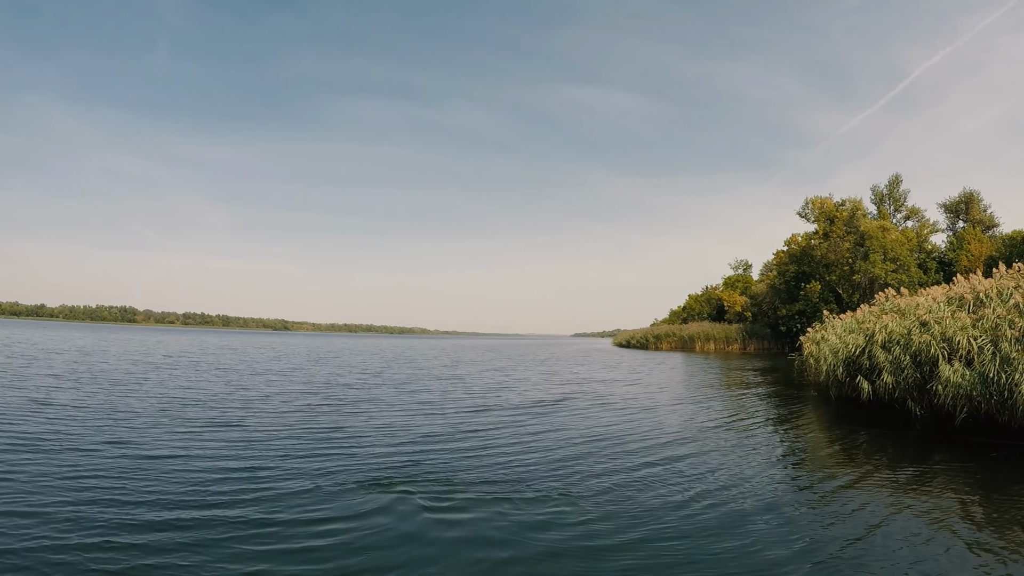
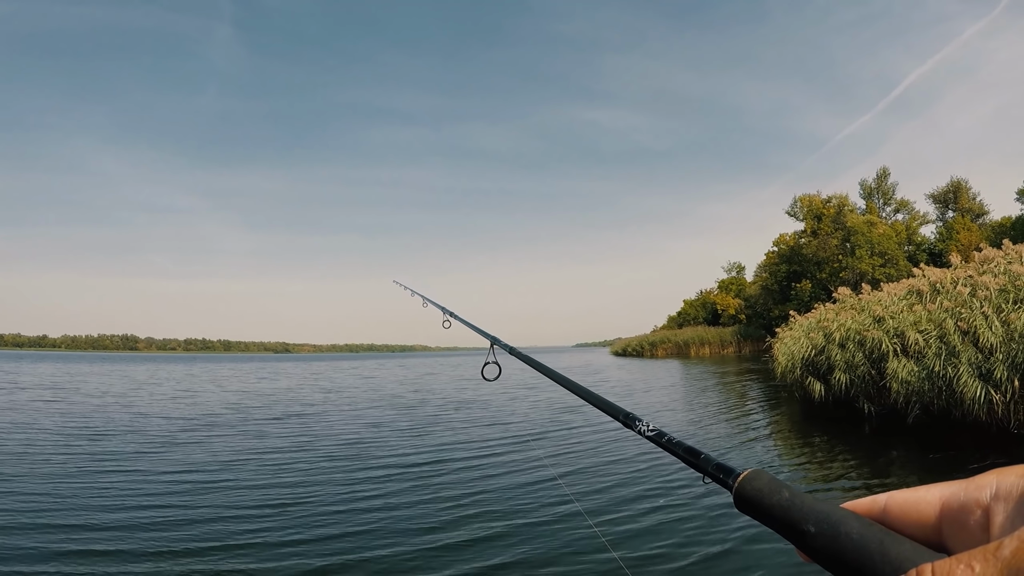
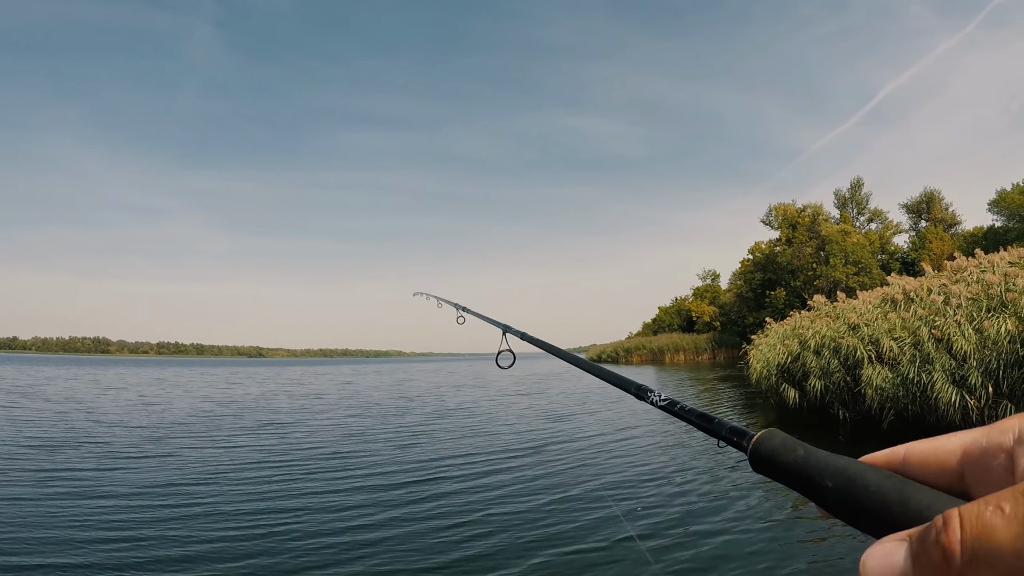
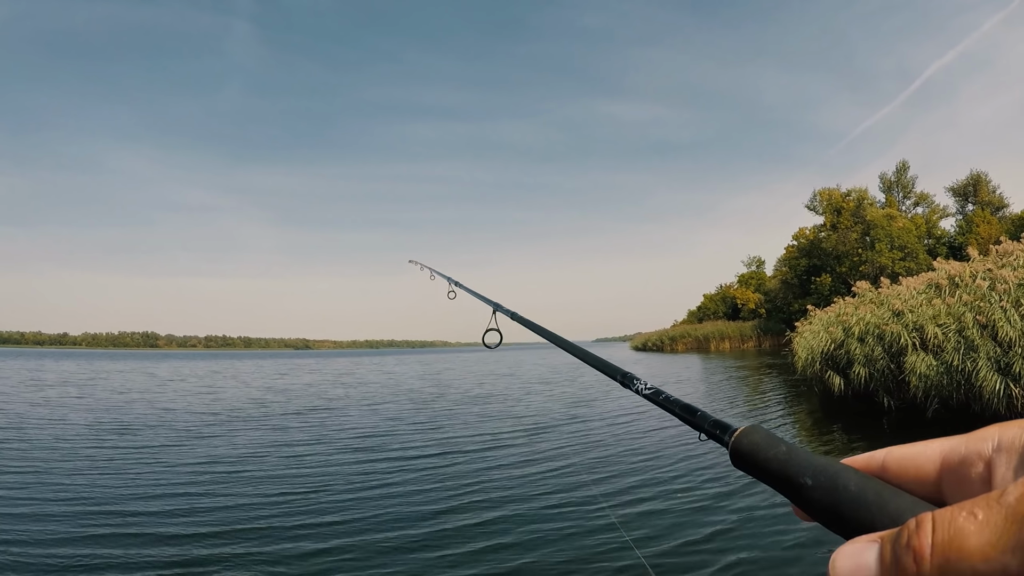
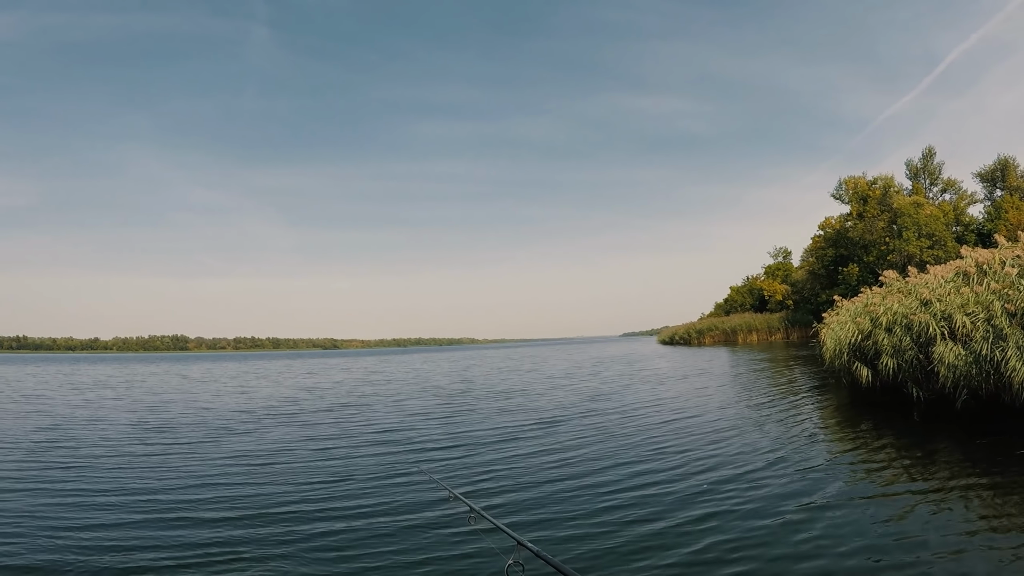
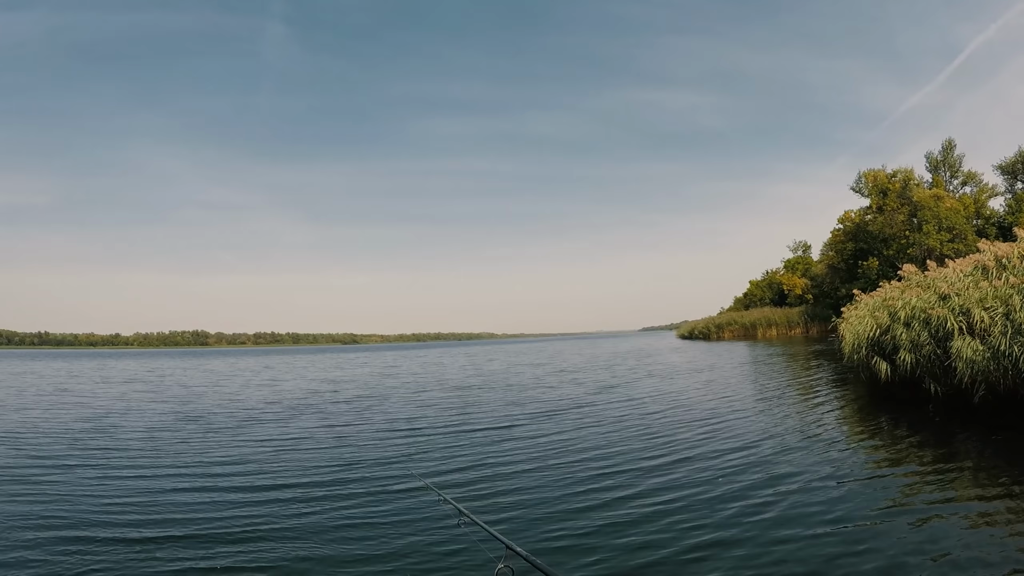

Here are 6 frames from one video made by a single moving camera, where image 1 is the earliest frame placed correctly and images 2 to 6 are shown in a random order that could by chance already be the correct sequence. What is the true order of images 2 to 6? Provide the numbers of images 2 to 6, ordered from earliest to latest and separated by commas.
6, 5, 4, 2, 3
